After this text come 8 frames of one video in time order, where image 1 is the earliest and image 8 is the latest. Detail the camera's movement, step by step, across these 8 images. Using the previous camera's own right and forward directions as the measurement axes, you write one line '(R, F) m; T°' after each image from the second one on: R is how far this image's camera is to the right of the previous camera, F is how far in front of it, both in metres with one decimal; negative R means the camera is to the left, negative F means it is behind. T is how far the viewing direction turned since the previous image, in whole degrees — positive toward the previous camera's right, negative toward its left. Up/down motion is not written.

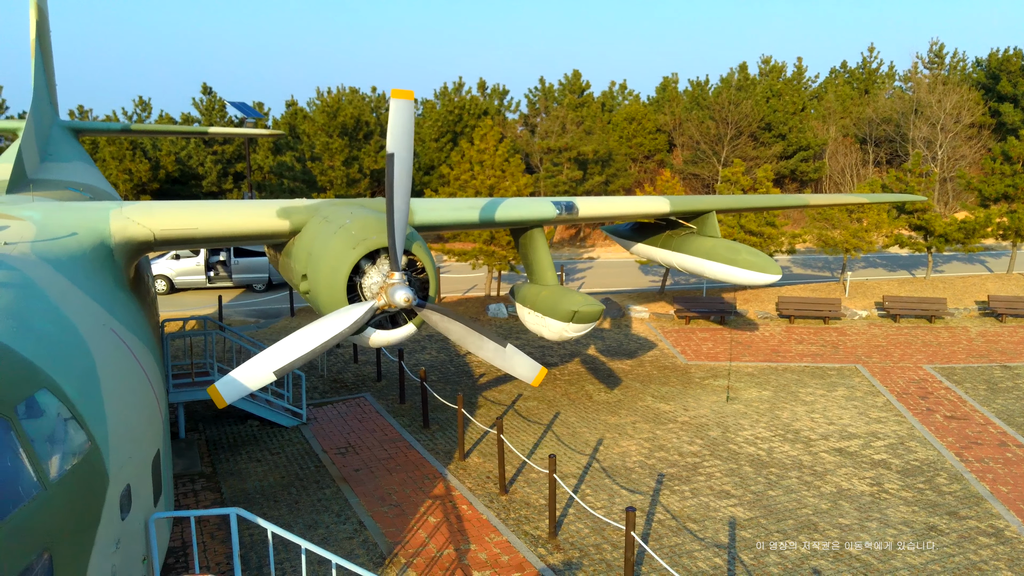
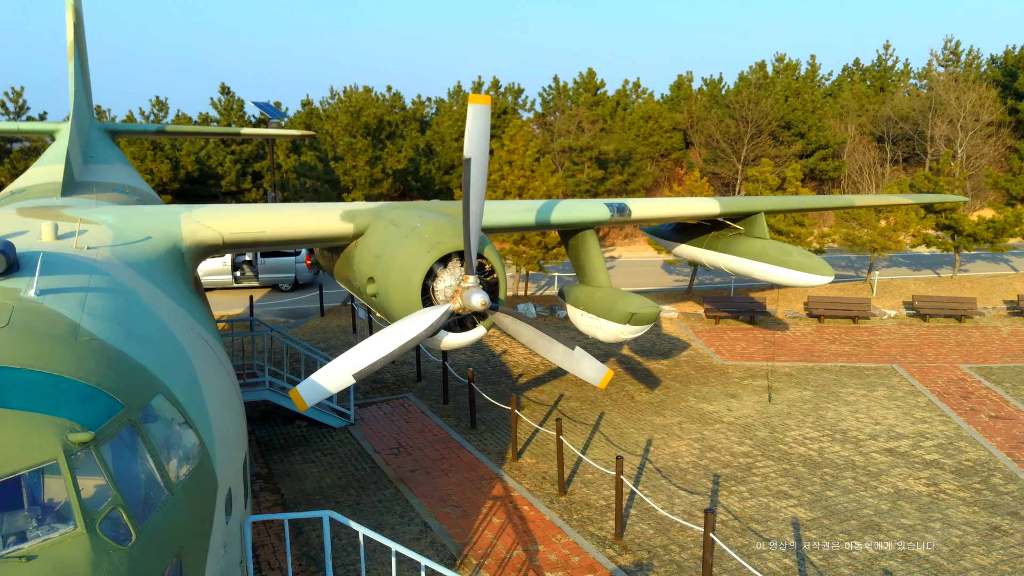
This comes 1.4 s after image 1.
(-0.7, -0.1) m; 0°
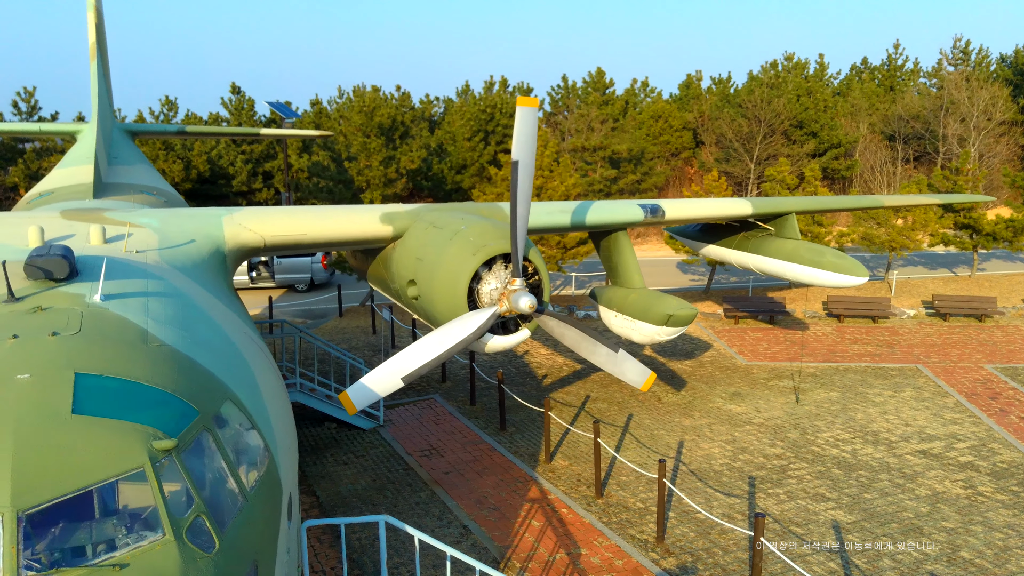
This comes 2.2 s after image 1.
(-0.5, 0.0) m; 0°
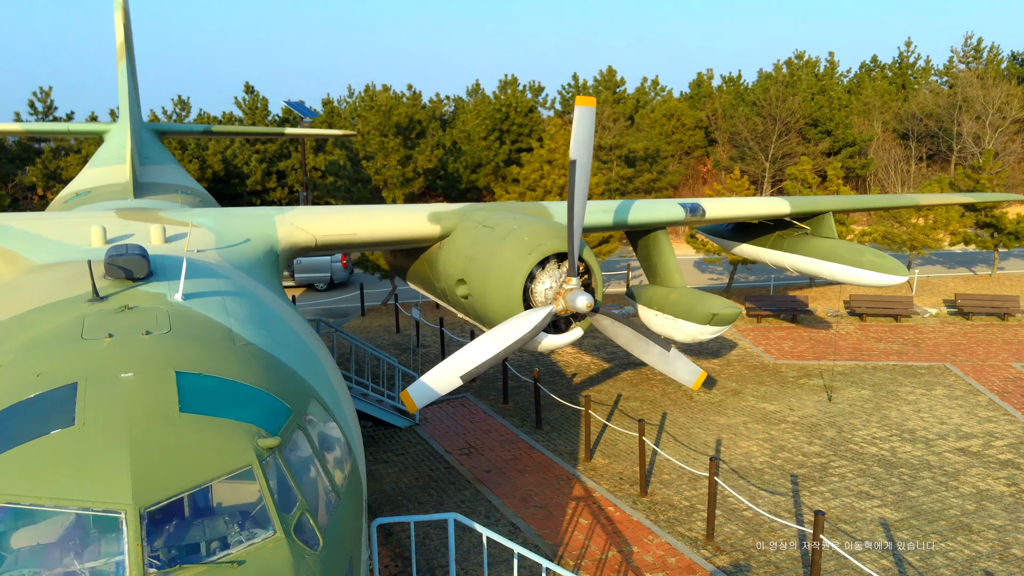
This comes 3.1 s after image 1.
(-0.6, 0.0) m; 0°
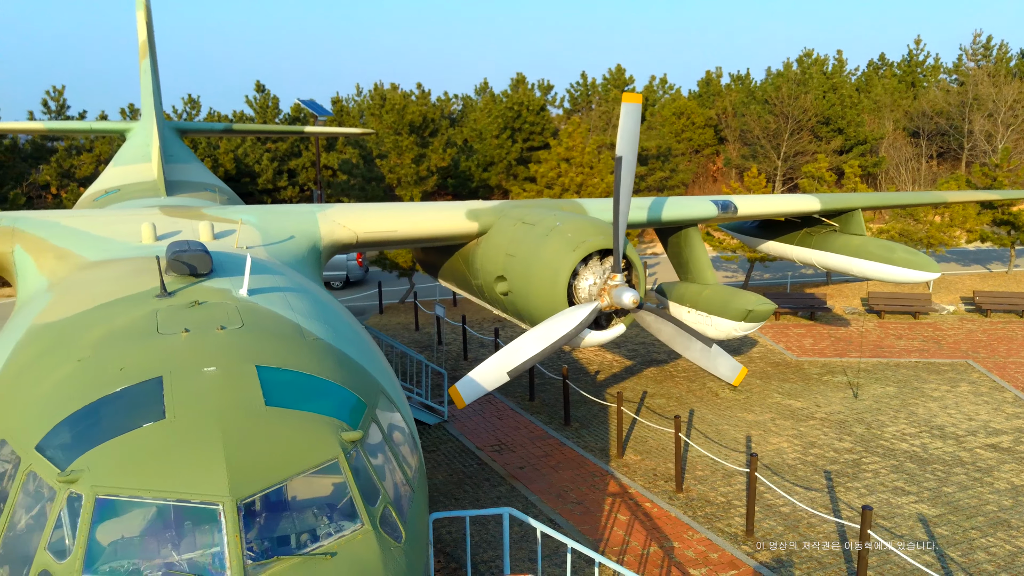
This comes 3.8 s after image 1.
(-0.5, 0.0) m; 0°
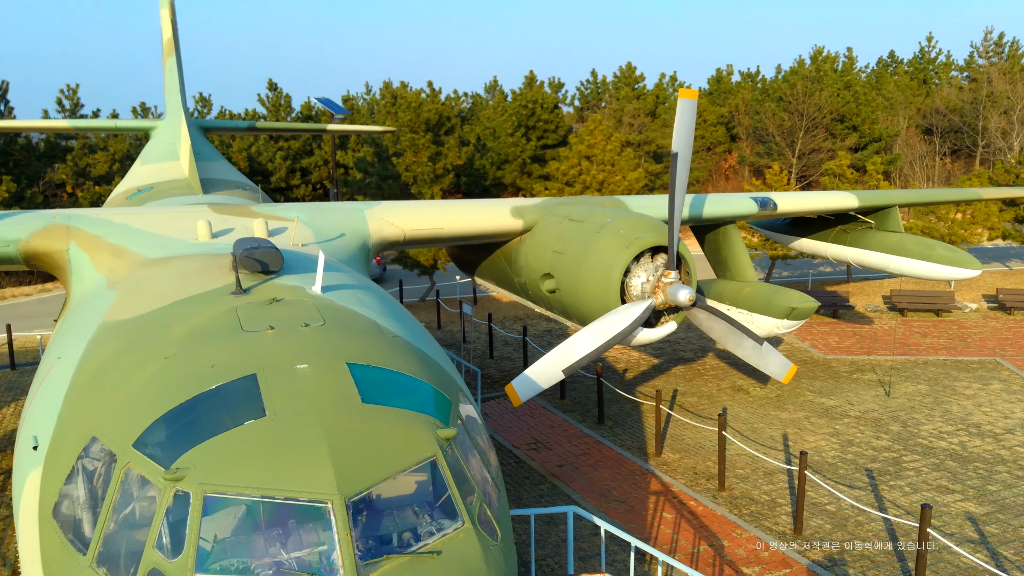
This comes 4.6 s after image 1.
(-0.5, 0.0) m; 0°
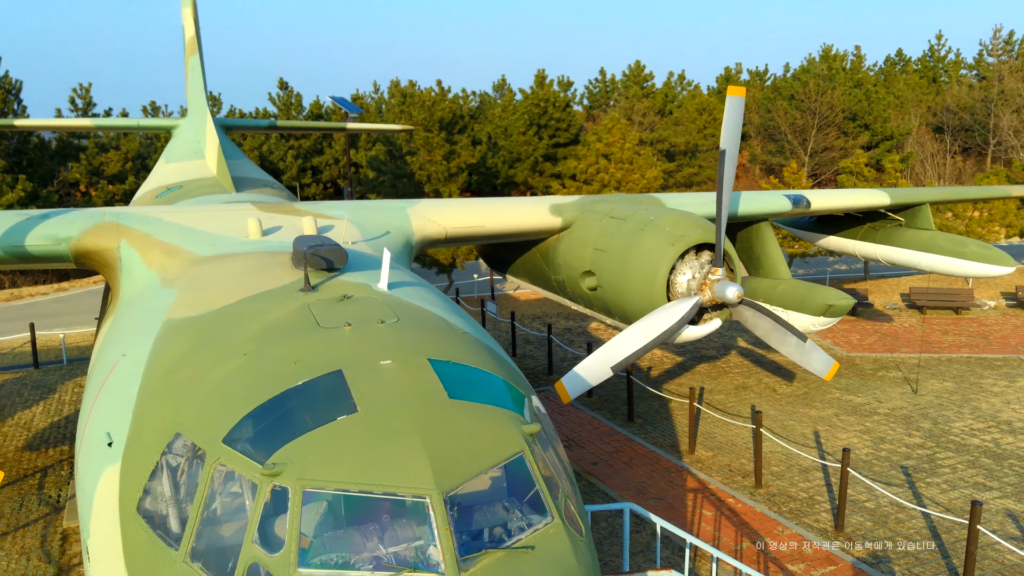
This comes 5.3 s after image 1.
(-0.5, 0.0) m; 0°
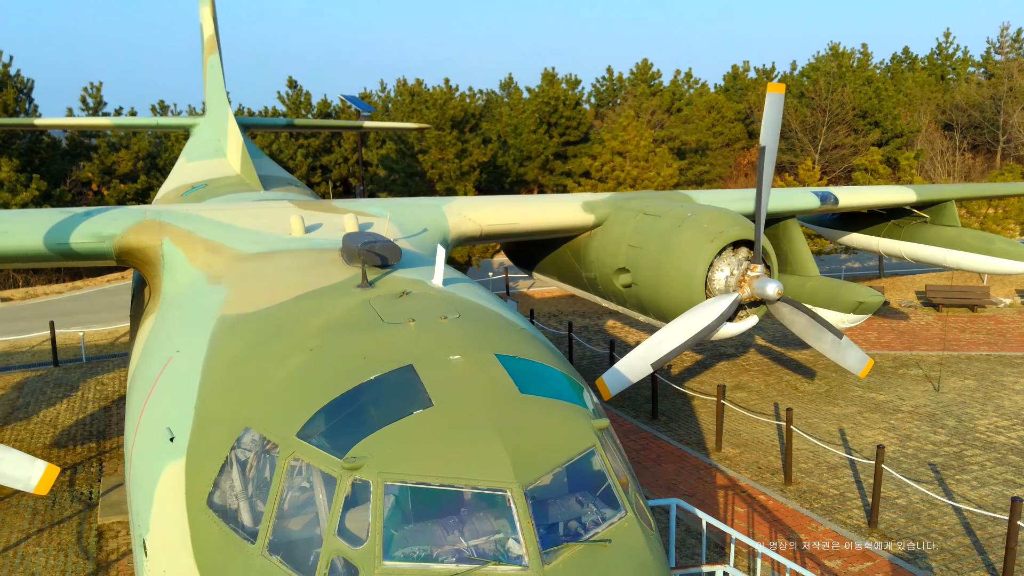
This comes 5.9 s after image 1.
(-0.4, 0.0) m; 0°
